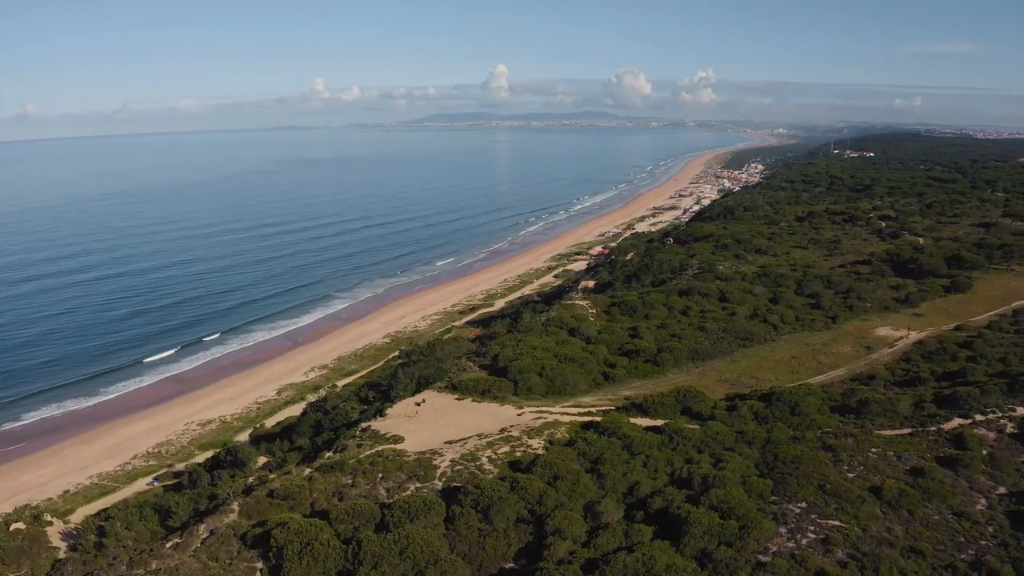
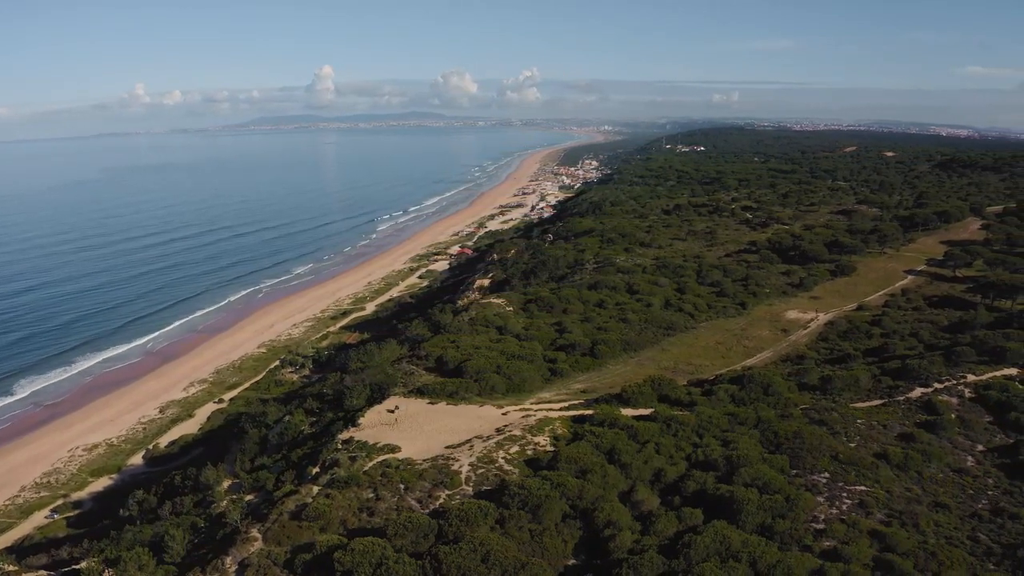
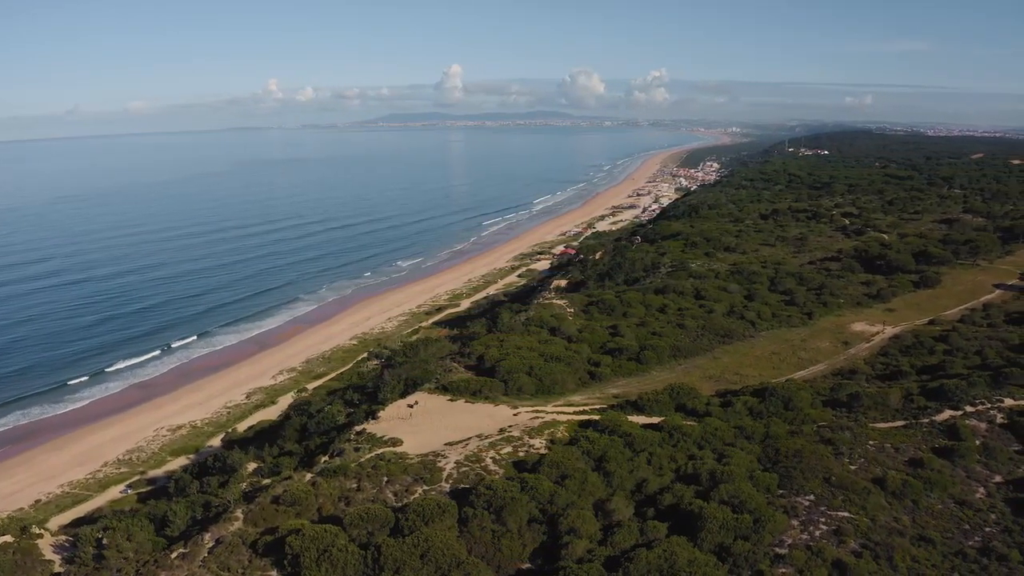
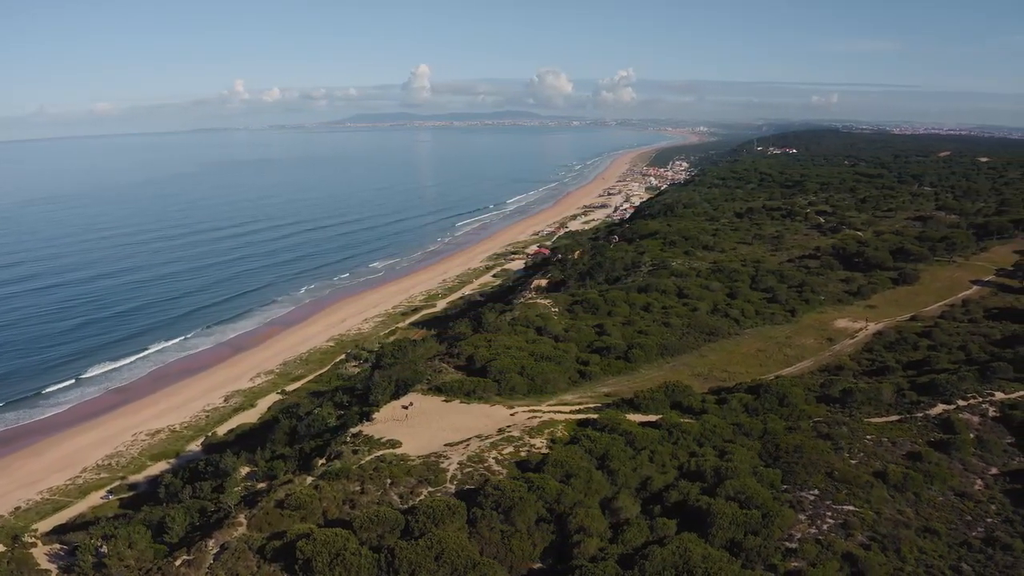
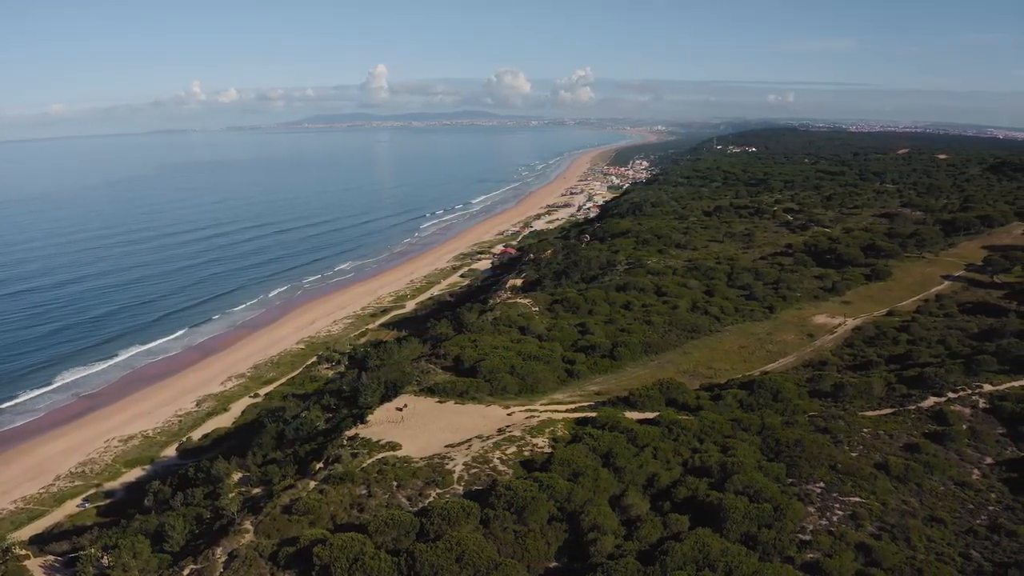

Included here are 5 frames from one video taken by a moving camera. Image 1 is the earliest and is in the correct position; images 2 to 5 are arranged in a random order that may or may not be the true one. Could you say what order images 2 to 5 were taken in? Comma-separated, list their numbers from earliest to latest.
3, 4, 5, 2
